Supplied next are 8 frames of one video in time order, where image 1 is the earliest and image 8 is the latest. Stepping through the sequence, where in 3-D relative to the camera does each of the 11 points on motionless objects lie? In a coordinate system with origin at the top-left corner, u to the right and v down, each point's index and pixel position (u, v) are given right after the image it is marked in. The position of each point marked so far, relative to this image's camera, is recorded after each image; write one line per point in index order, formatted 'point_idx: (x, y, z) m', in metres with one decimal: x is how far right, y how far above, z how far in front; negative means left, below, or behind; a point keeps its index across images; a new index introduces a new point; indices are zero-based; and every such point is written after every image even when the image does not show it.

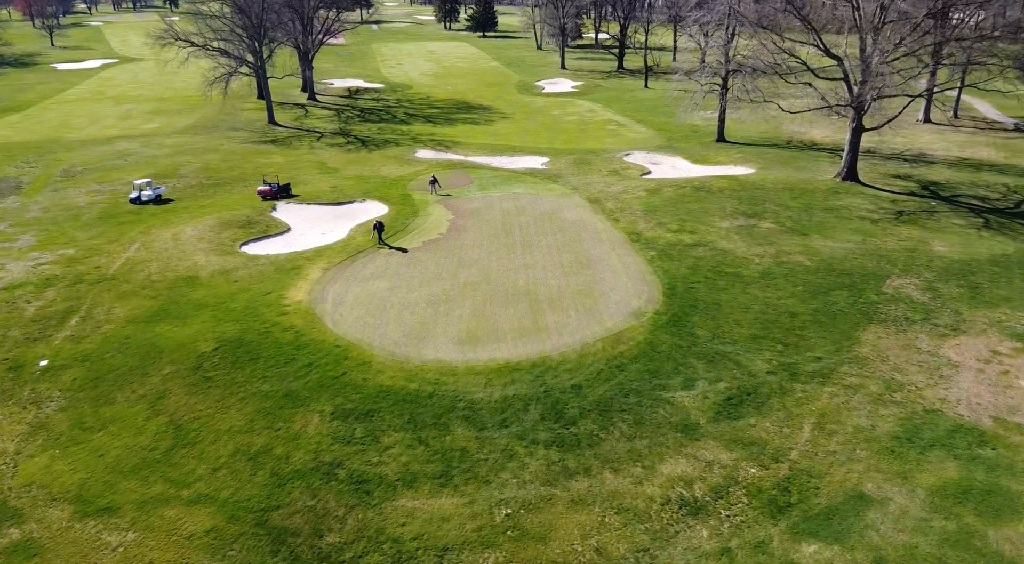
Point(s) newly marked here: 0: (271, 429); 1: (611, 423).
0: (-6.9, -4.2, +19.5) m
1: (+2.9, -4.1, +19.8) m
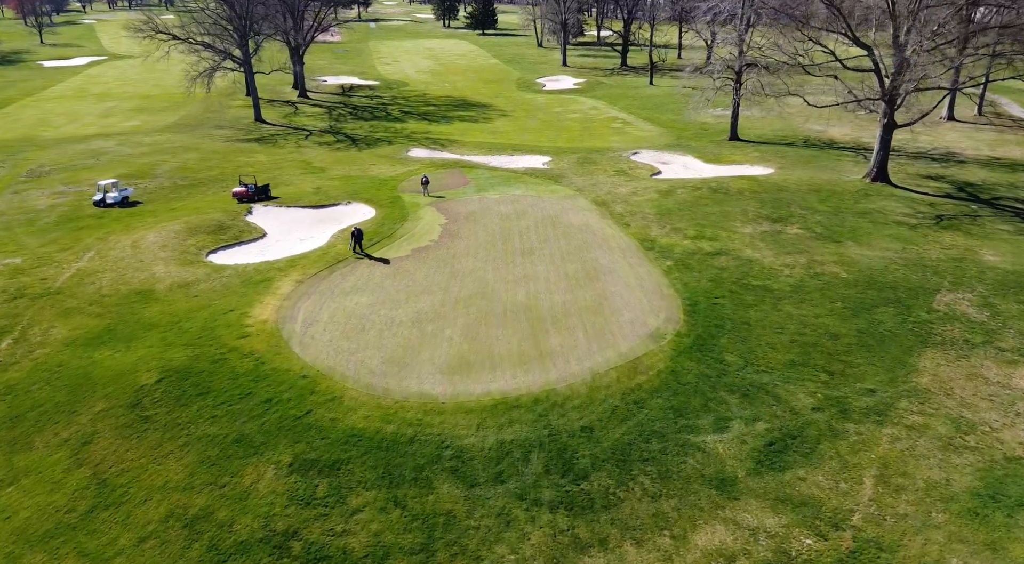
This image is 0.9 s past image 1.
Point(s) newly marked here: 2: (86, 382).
0: (-7.0, -4.8, +16.0) m
1: (+2.8, -4.7, +16.3) m
2: (-12.3, -2.9, +19.7) m
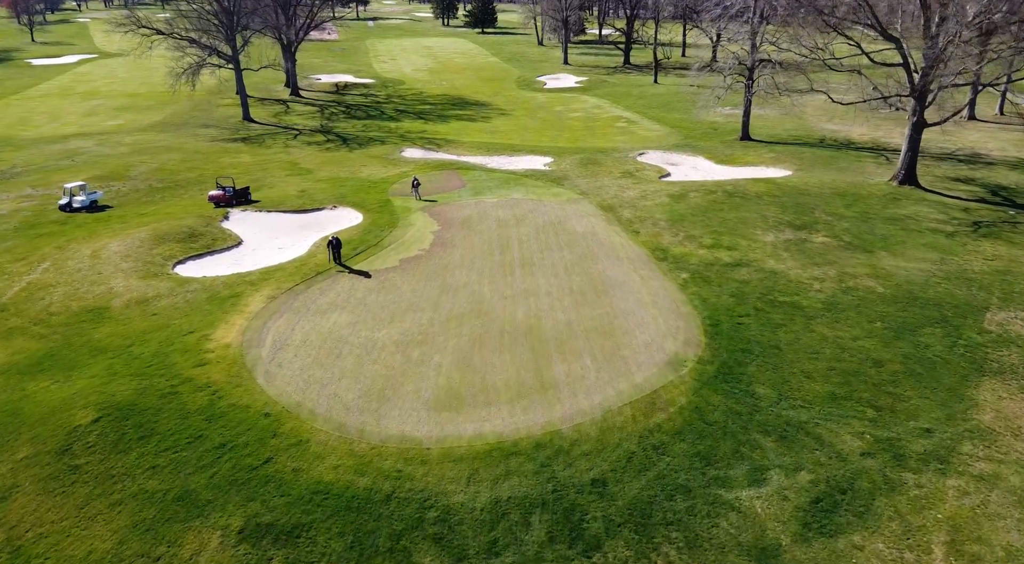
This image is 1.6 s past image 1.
0: (-7.1, -5.3, +13.1) m
1: (+2.7, -5.2, +13.4) m
2: (-12.4, -3.4, +16.9) m
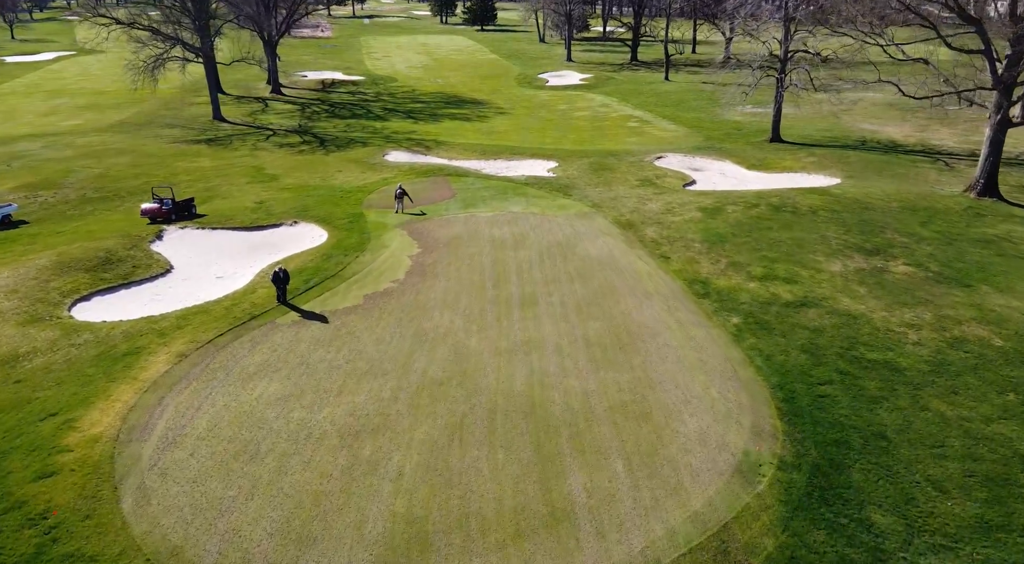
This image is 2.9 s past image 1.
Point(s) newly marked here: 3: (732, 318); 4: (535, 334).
0: (-7.2, -6.6, +7.0) m
1: (+2.6, -6.5, +7.3) m
2: (-12.5, -4.7, +10.8) m
3: (+6.3, -1.1, +19.6) m
4: (+0.6, -1.5, +18.6) m
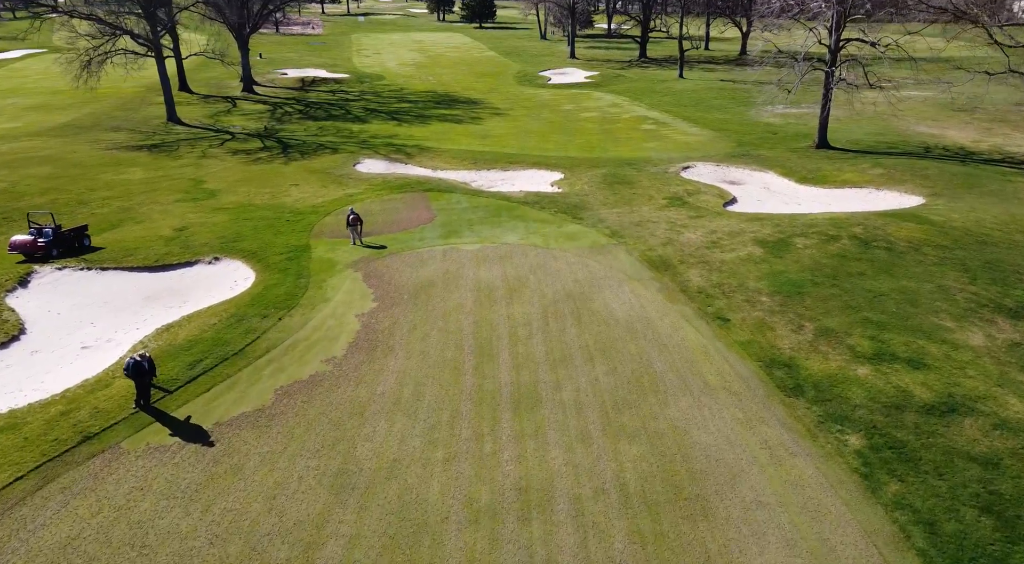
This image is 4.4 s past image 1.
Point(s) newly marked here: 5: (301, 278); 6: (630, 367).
0: (-7.4, -8.4, -0.1) m
1: (+2.4, -8.3, +0.2) m
2: (-12.7, -6.5, +3.6) m
3: (+6.1, -2.9, +12.4) m
4: (+0.4, -3.2, +11.5) m
5: (-6.0, +0.1, +19.5) m
6: (+2.4, -2.0, +14.4) m
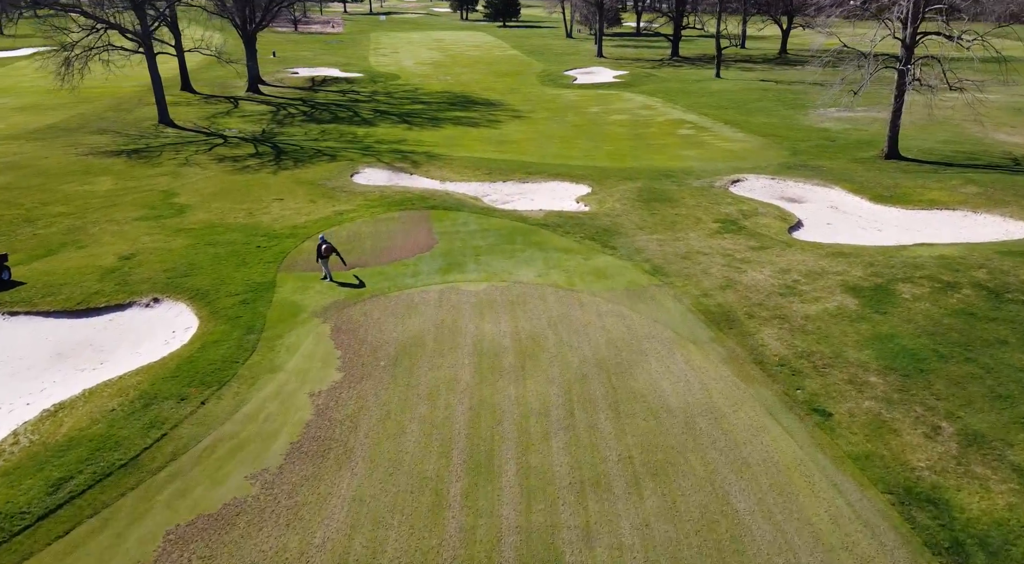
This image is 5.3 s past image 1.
0: (-7.8, -9.5, -4.5) m
1: (+2.0, -9.6, -4.5) m
2: (-13.0, -7.6, -0.6) m
3: (+6.1, -4.2, +7.6) m
4: (+0.4, -4.5, +6.9) m
5: (-5.7, -1.1, +15.1) m
6: (+2.6, -3.3, +9.7) m
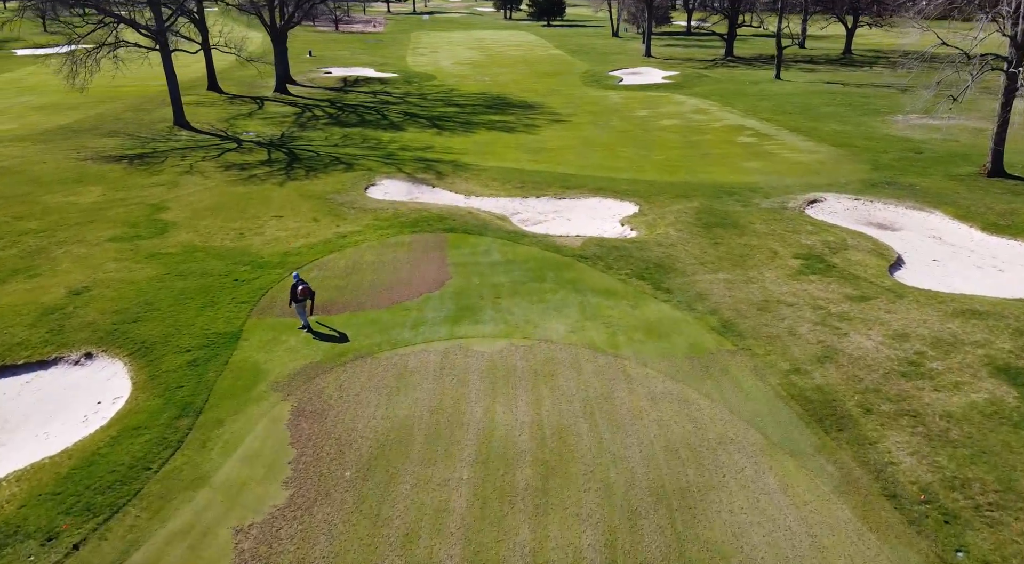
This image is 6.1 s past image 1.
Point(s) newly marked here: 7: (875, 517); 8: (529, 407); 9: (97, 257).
0: (-8.8, -10.5, -8.0) m
1: (+1.0, -10.7, -8.6) m
2: (-13.7, -8.5, -3.8) m
3: (+6.0, -5.5, +3.2) m
4: (+0.2, -5.7, +2.9) m
5: (-5.4, -2.1, +11.5) m
6: (+2.5, -4.6, +5.6) m
7: (+4.7, -3.1, +8.8) m
8: (+0.3, -2.2, +11.4) m
9: (-11.7, +0.6, +19.3) m
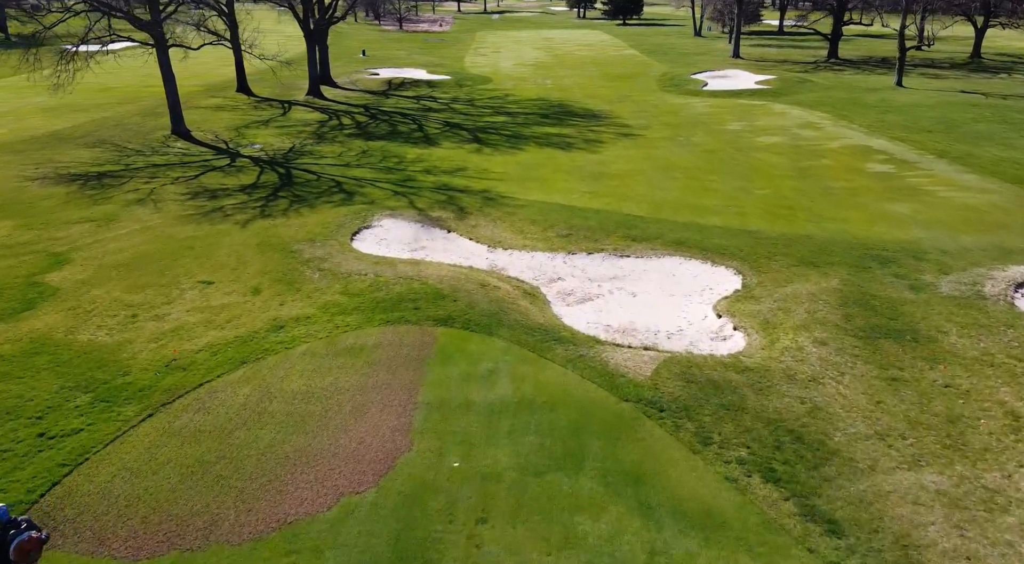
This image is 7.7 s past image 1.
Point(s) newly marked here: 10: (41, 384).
0: (-11.5, -12.6, -15.0) m
1: (-1.9, -13.2, -16.6) m
2: (-15.9, -10.4, -10.3) m
3: (+4.5, -8.2, -5.2) m
4: (-1.3, -8.2, -5.1) m
5: (-5.9, -4.5, +4.0) m
6: (+1.3, -7.1, -2.6) m
7: (+3.8, -5.8, +0.4) m
8: (-0.2, -4.7, +3.4) m
9: (-11.3, -1.5, +12.4) m
10: (-7.9, -1.7, +11.5) m
